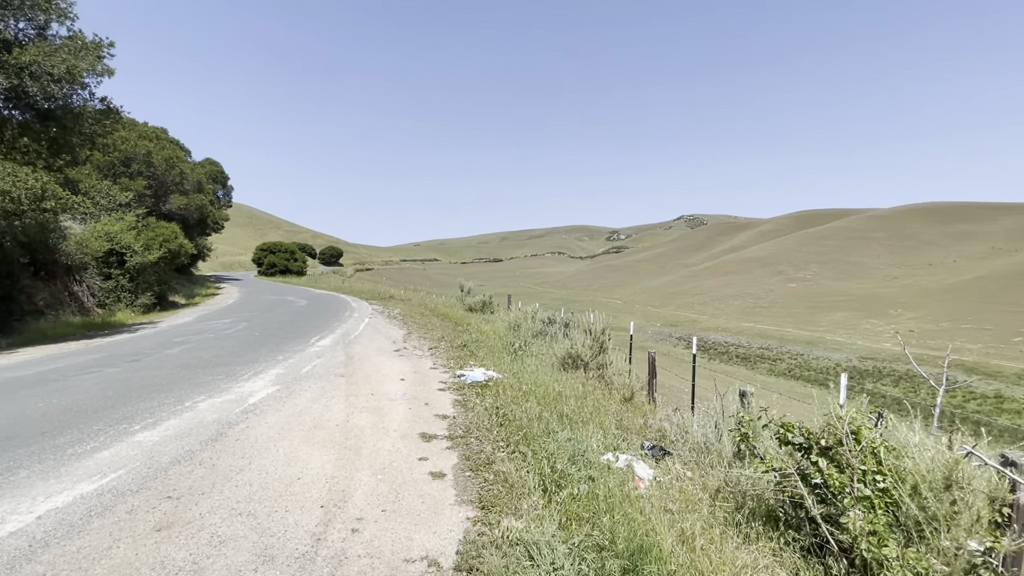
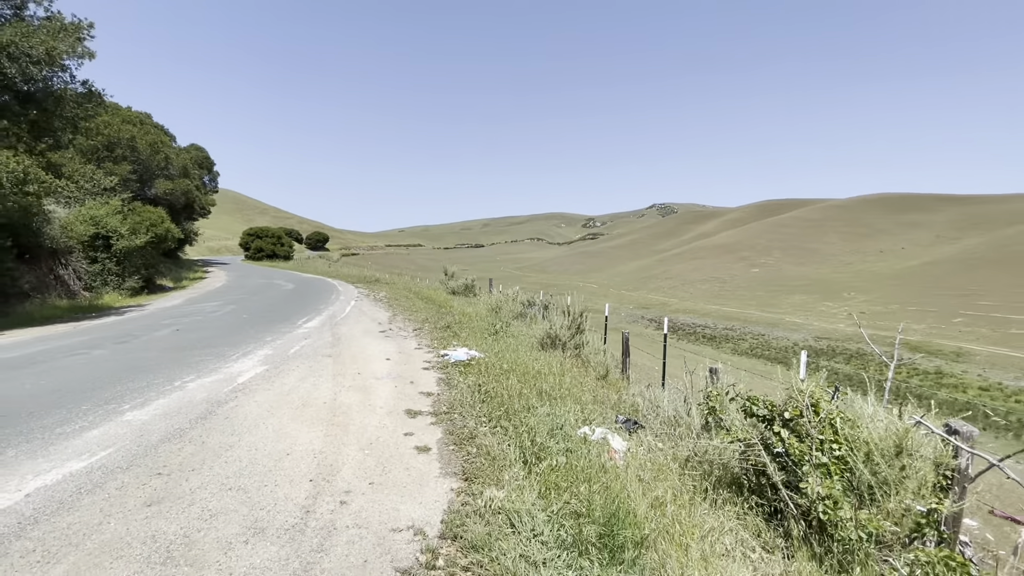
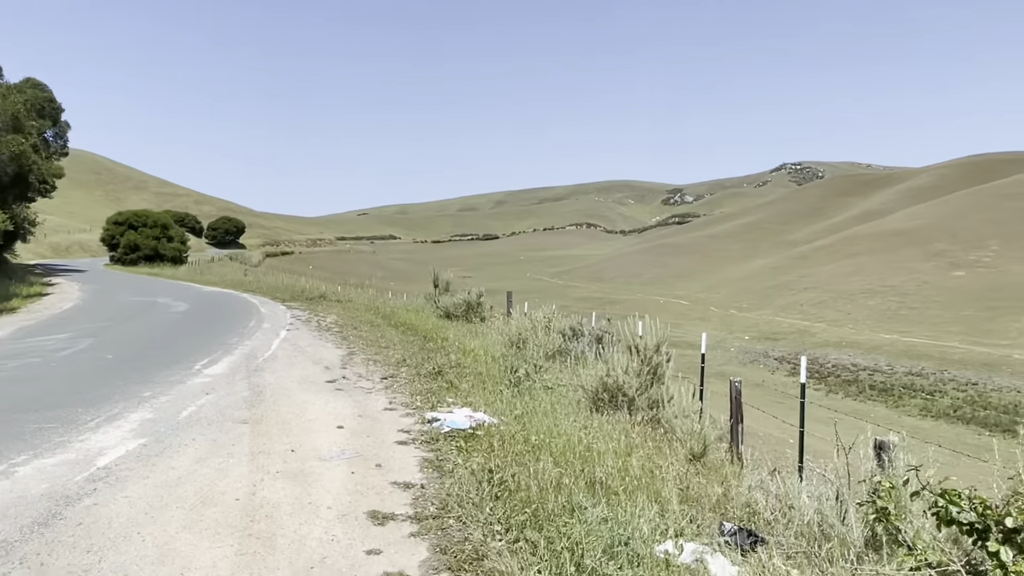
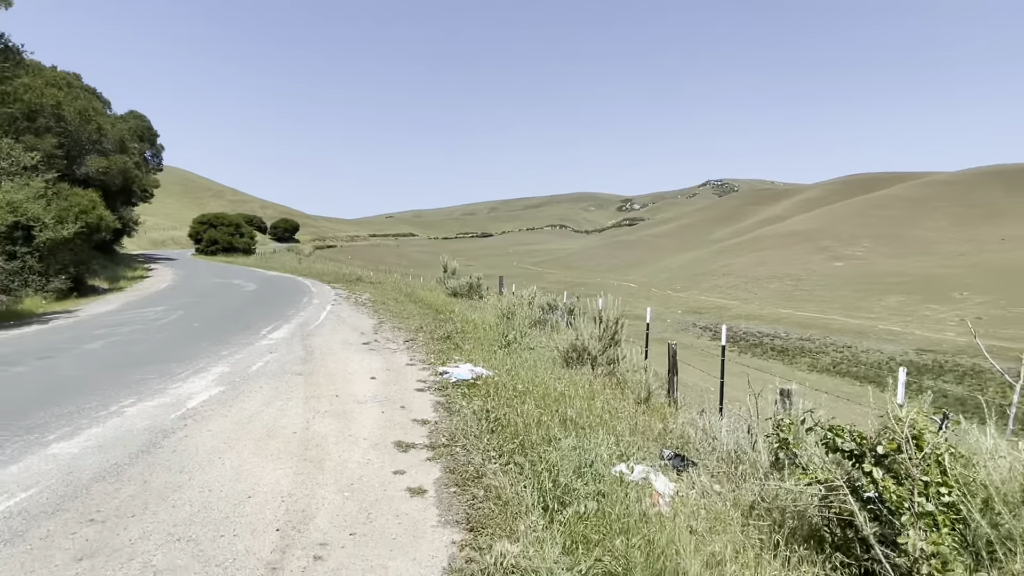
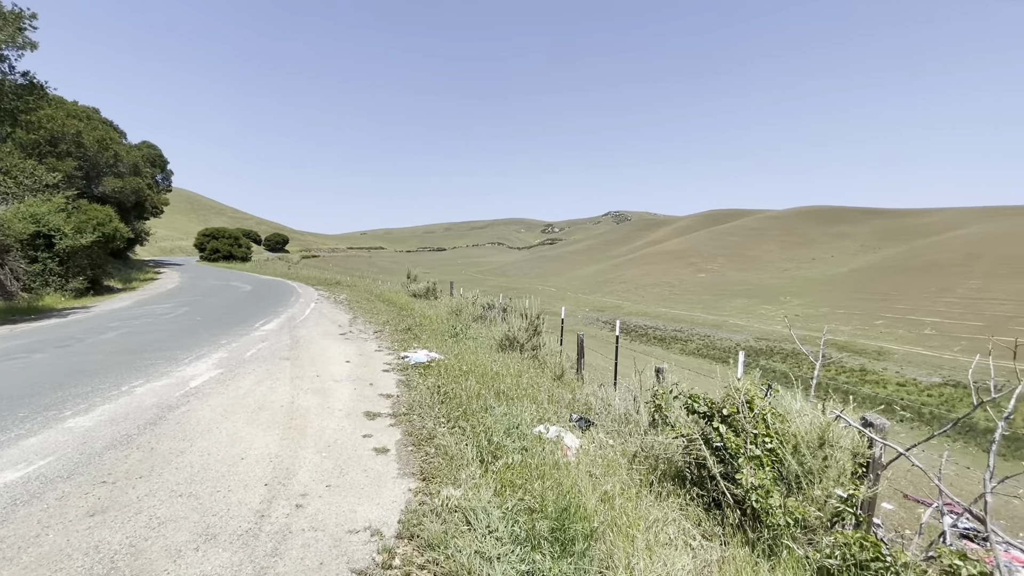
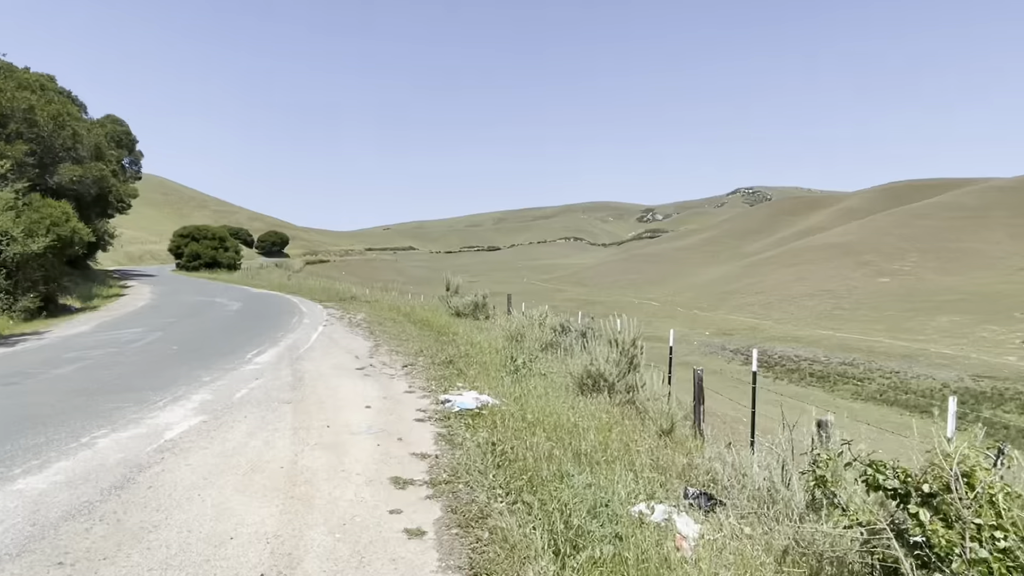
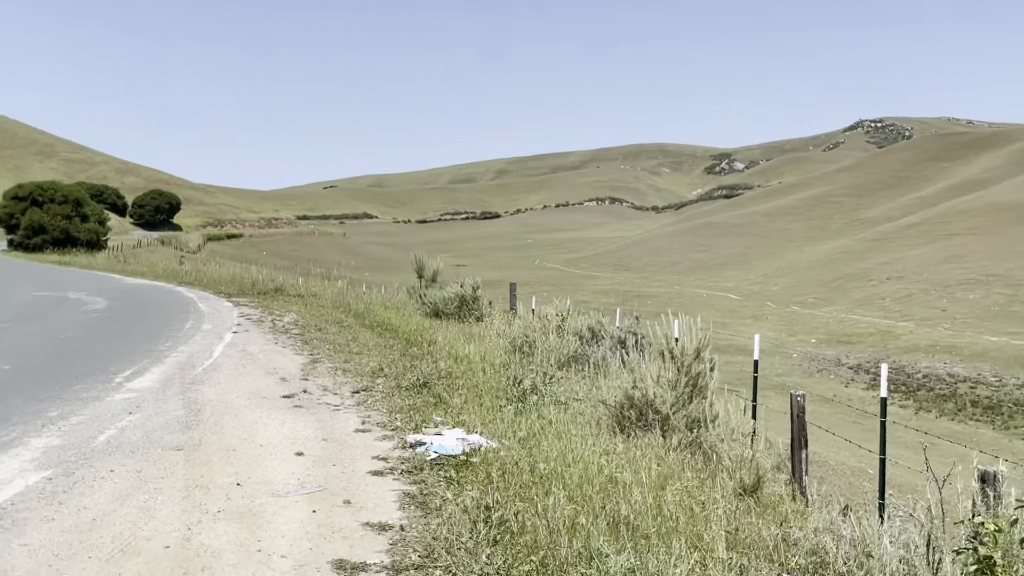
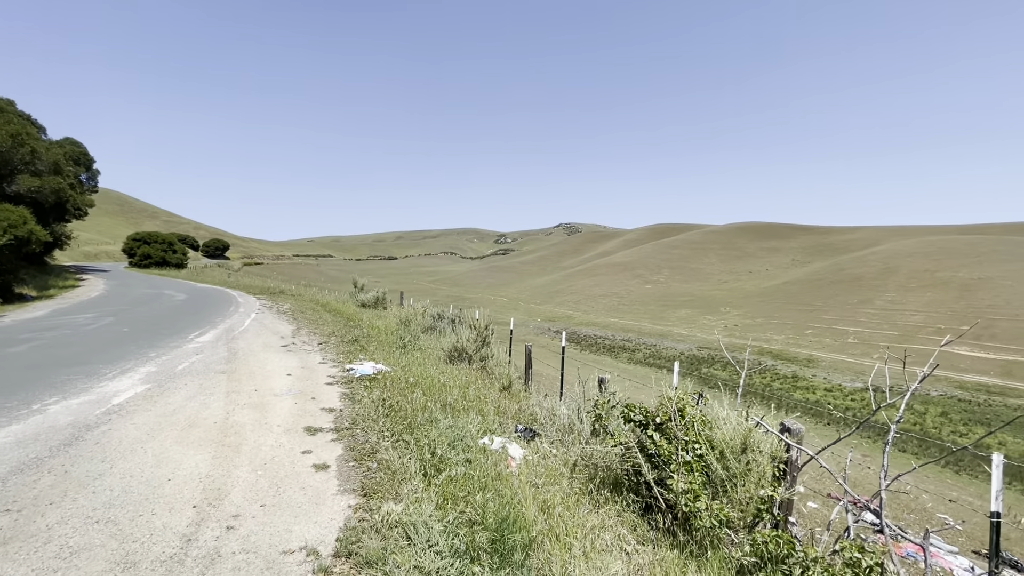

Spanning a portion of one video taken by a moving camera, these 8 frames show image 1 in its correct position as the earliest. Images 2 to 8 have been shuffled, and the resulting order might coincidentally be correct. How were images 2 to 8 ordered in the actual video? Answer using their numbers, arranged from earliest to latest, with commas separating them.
6, 3, 7, 4, 2, 5, 8
